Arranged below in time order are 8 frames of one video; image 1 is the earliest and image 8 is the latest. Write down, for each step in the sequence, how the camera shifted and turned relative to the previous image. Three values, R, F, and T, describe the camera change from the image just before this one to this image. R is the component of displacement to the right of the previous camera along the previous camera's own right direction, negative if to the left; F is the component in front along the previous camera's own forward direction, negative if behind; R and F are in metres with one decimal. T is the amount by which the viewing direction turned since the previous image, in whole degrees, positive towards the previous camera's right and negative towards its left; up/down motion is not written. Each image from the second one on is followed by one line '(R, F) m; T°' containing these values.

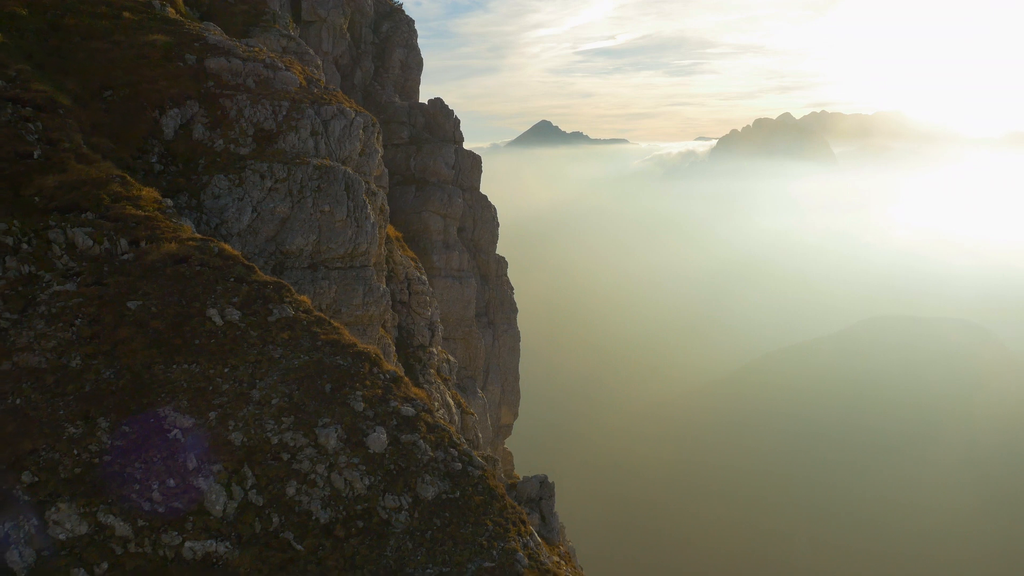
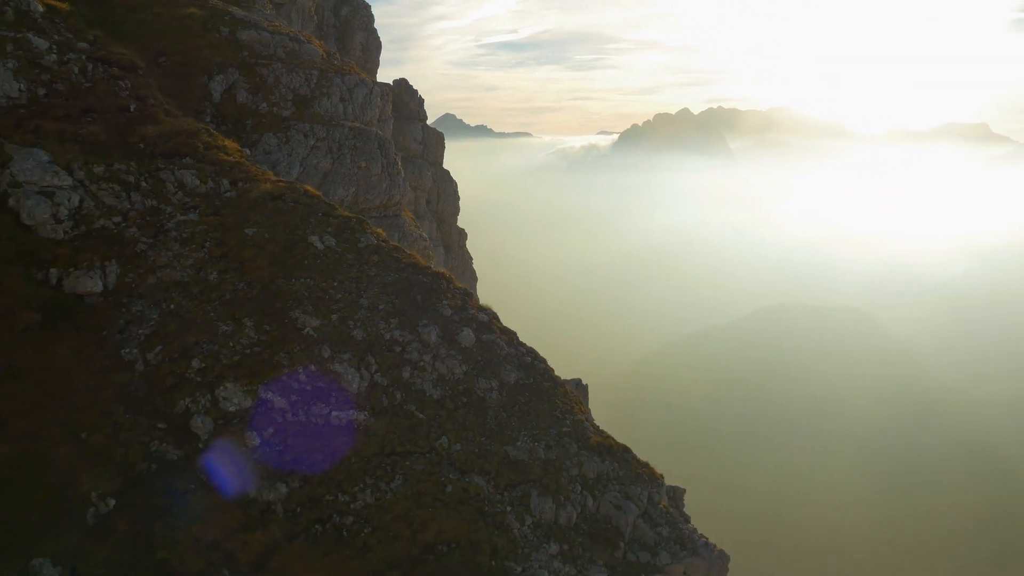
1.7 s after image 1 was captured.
(-5.7, -6.0) m; +6°
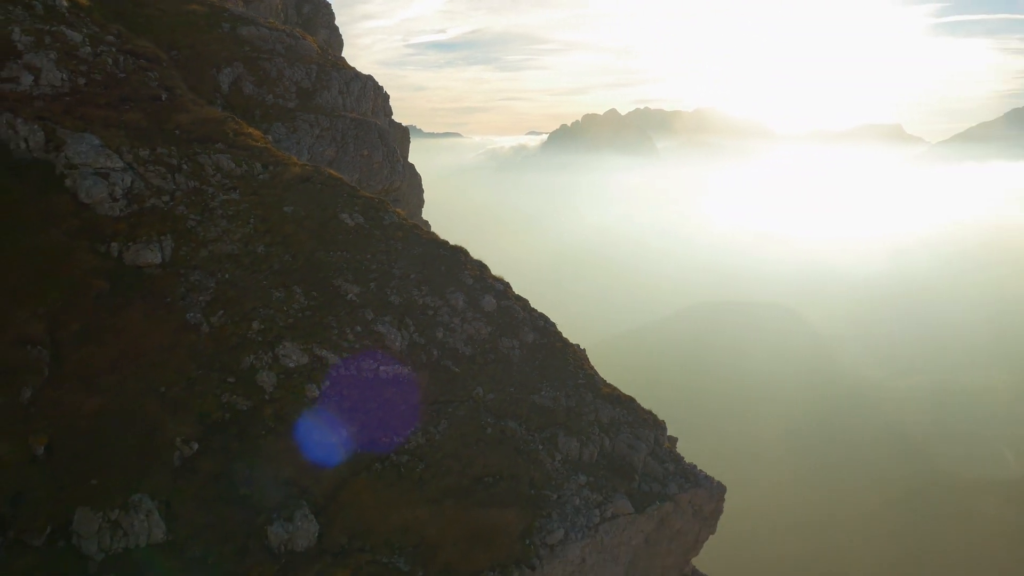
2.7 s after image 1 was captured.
(-3.5, -3.8) m; +4°
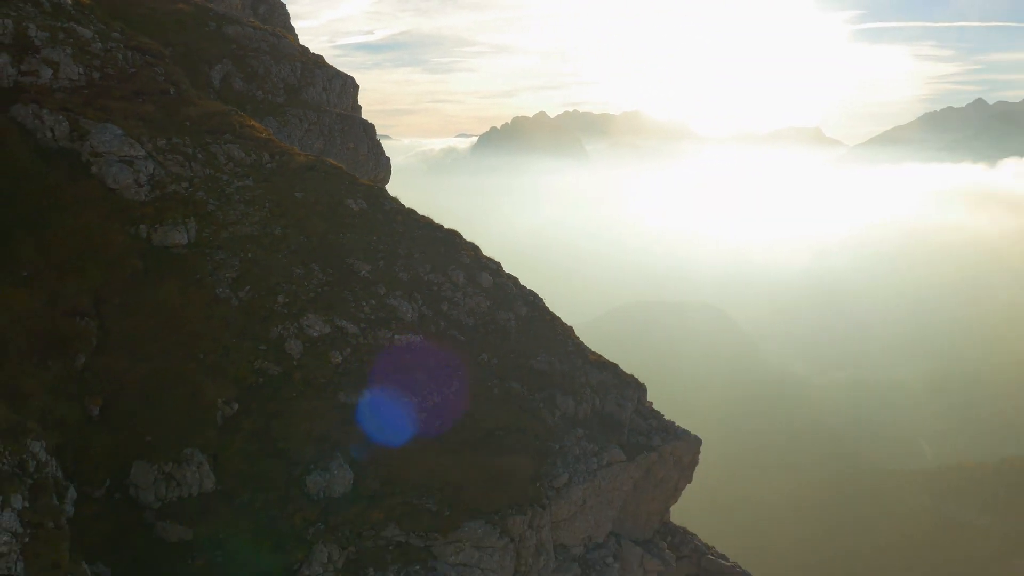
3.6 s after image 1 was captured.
(-2.8, -3.5) m; +4°
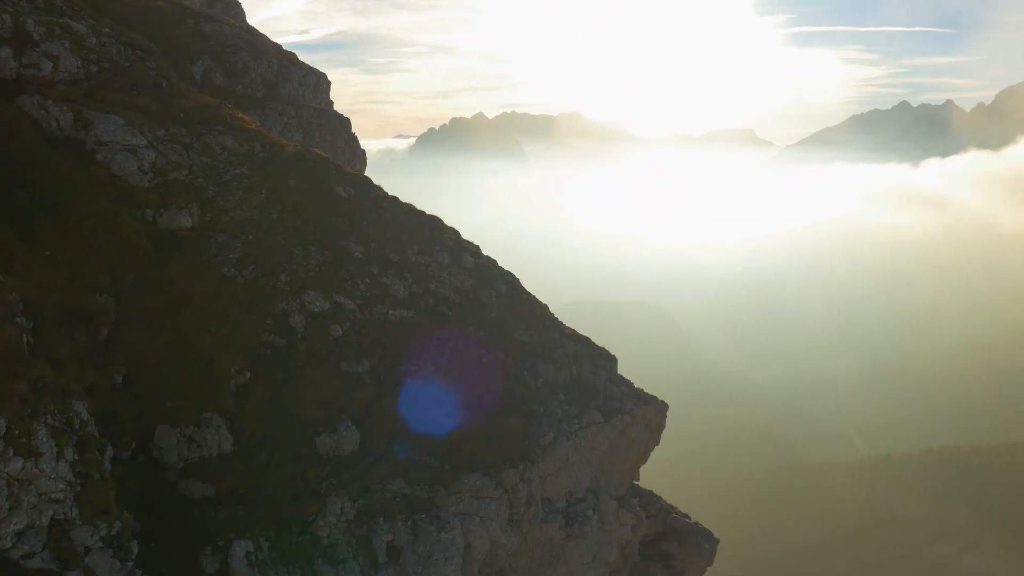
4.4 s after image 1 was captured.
(-2.0, -3.1) m; +4°
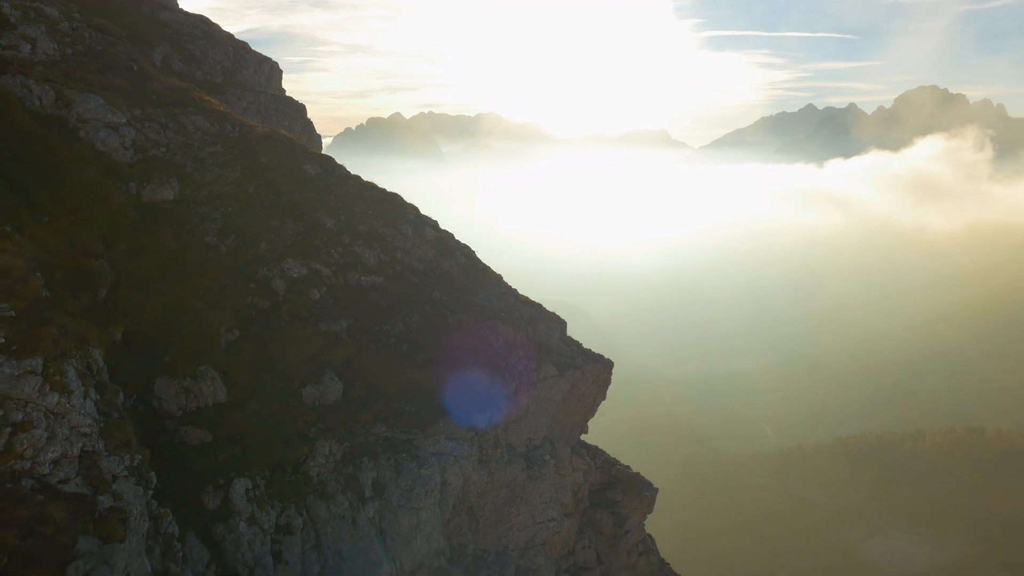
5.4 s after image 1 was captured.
(-2.0, -3.7) m; +5°
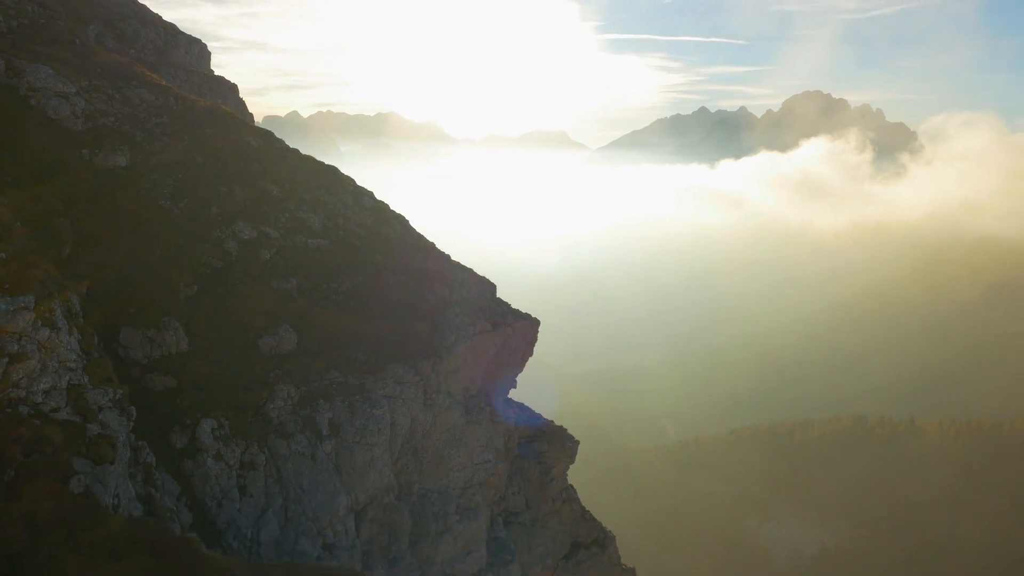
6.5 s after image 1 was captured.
(-1.8, -3.7) m; +6°
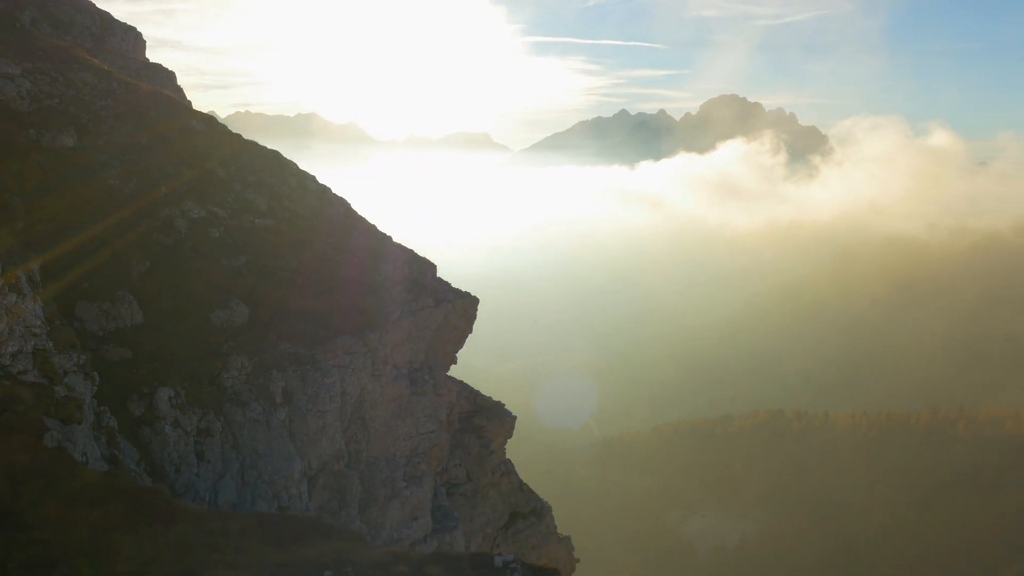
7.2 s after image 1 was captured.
(-0.9, -2.3) m; +5°
